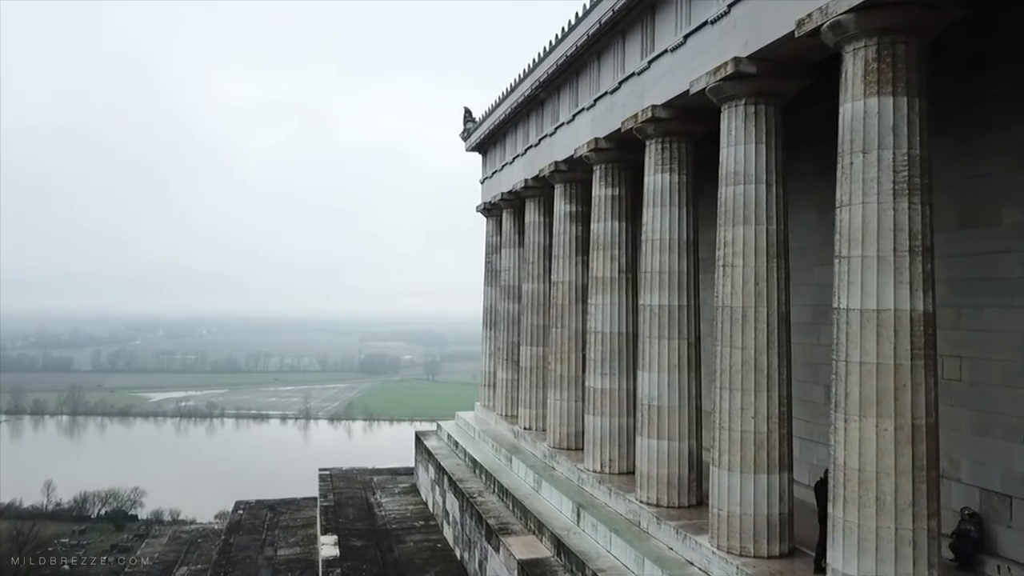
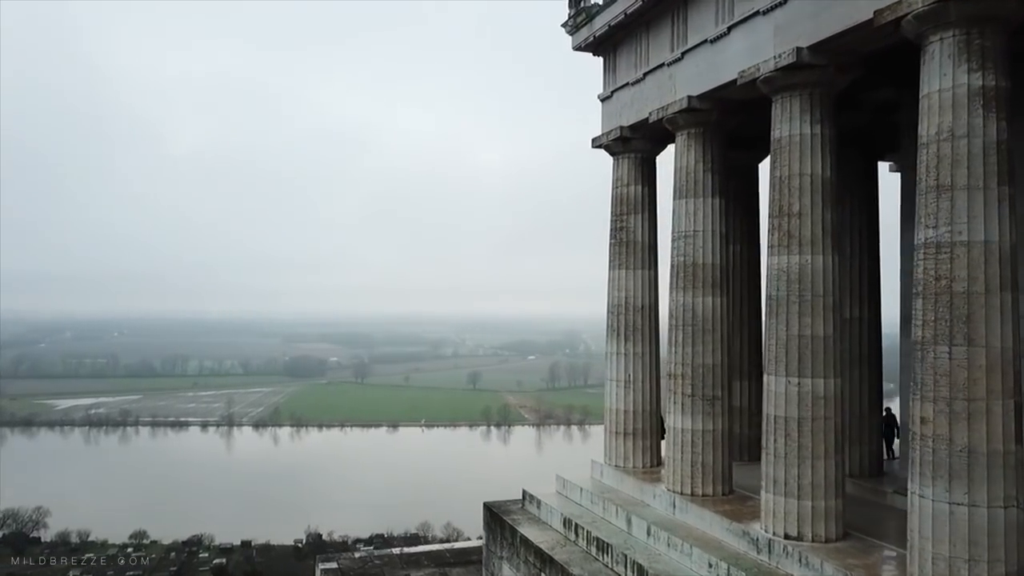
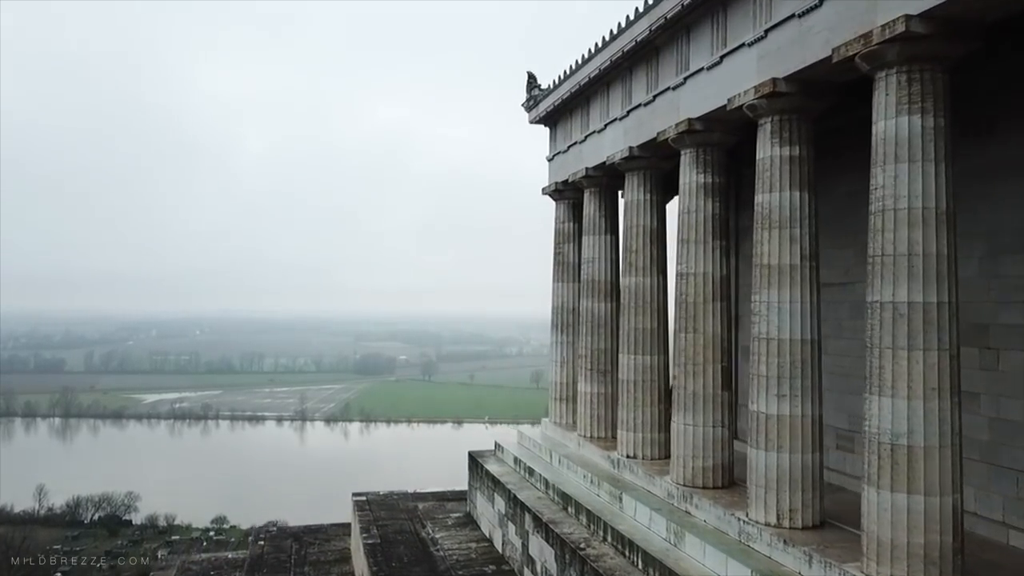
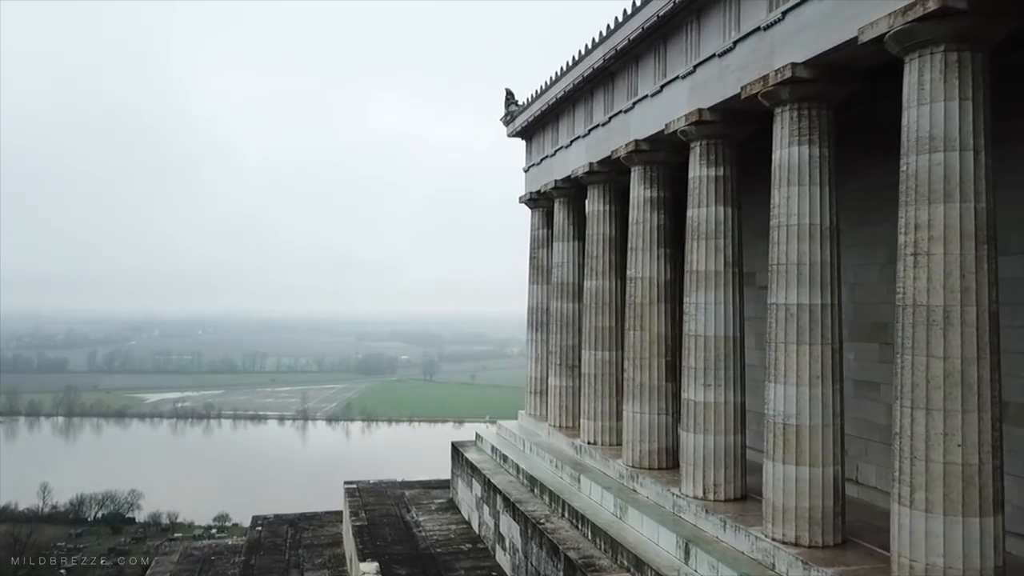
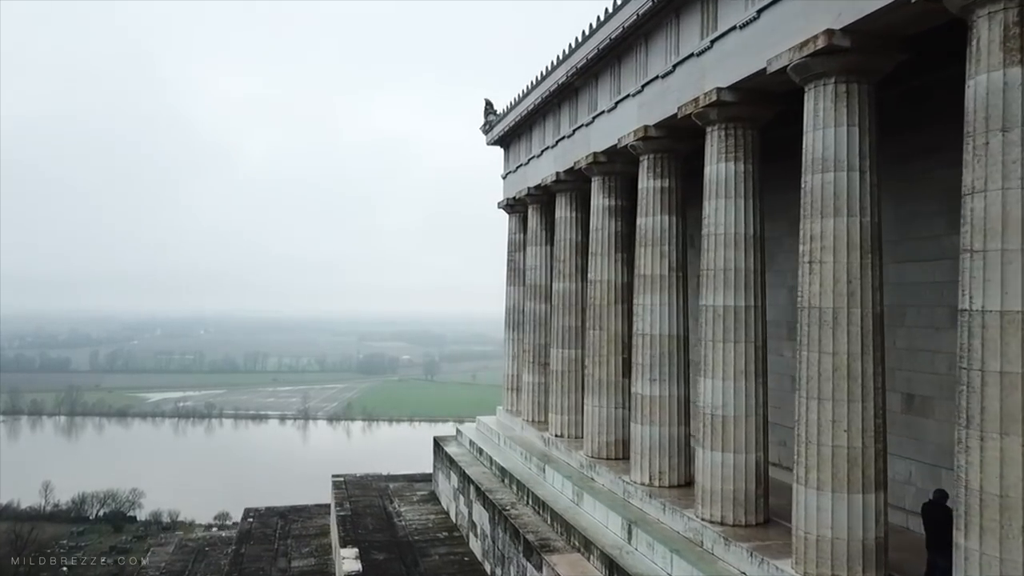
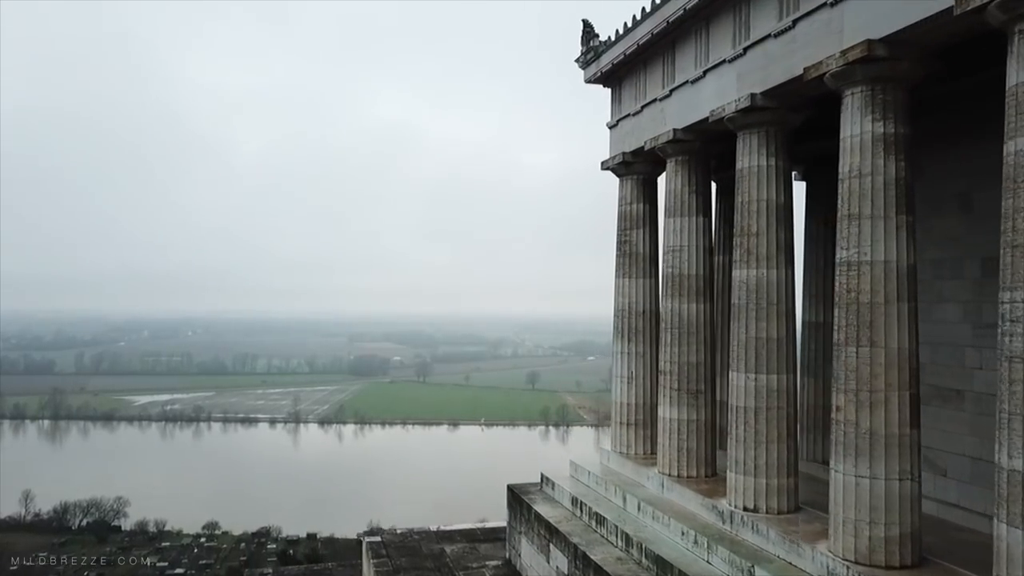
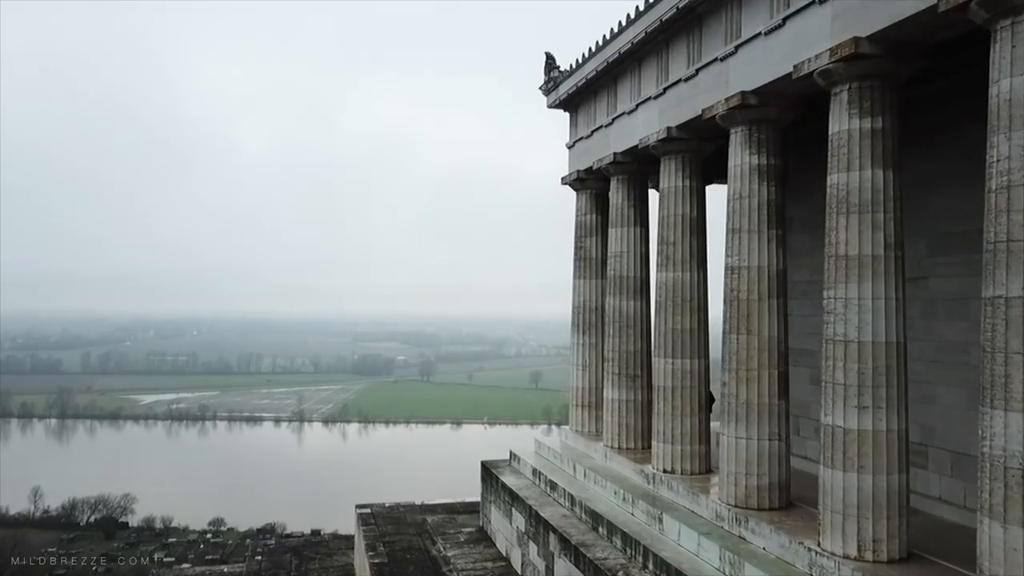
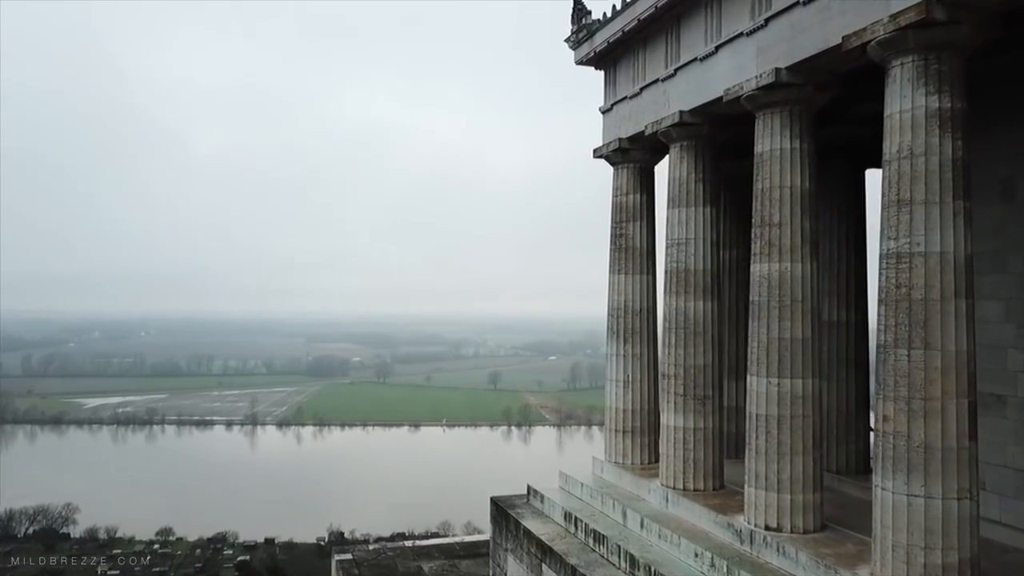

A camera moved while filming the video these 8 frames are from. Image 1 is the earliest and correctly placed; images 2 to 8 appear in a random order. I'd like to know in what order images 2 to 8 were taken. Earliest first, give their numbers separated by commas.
5, 4, 3, 7, 6, 8, 2
